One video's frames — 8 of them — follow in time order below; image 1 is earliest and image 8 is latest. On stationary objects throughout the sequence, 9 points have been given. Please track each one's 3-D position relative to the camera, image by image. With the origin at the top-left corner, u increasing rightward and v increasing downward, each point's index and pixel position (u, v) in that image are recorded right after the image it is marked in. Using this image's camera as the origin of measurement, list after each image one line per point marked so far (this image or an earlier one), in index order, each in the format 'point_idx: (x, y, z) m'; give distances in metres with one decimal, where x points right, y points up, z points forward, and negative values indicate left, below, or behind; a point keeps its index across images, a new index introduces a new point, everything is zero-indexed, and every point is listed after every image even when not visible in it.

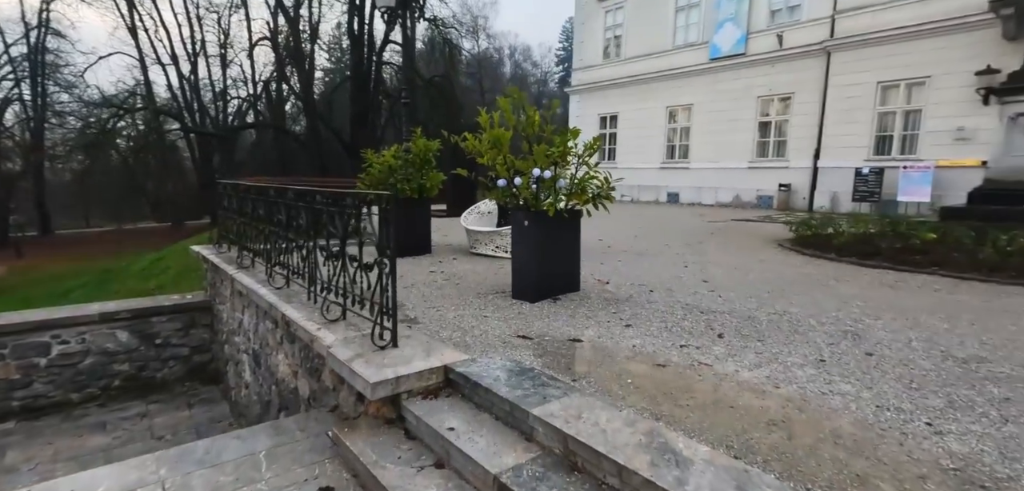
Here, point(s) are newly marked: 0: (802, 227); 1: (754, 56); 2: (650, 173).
0: (+3.8, +0.2, +6.4) m
1: (+7.2, +5.7, +14.7) m
2: (+5.0, +2.6, +17.8) m
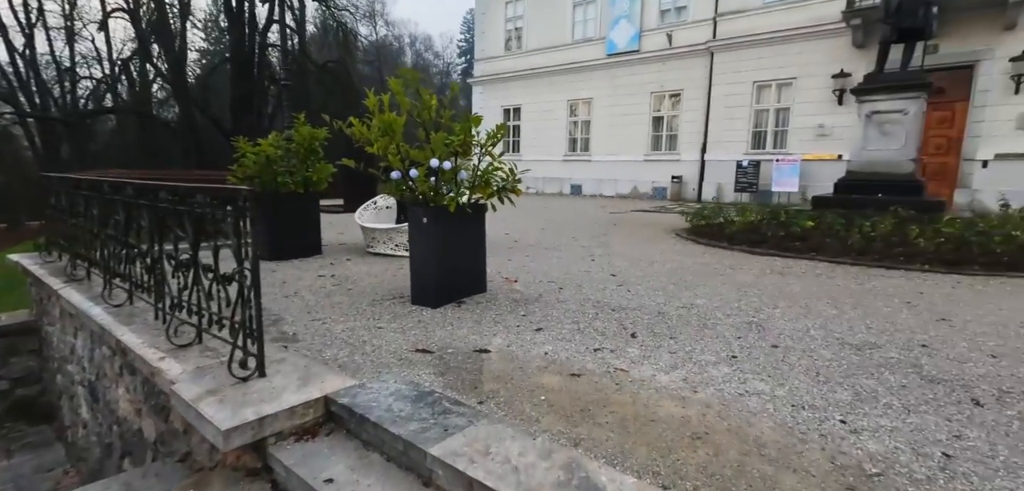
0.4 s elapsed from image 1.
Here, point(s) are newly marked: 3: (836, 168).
0: (+2.5, +0.4, +6.7) m
1: (+4.2, +6.0, +15.3) m
2: (+1.5, +2.9, +18.1) m
3: (+8.1, +2.0, +12.3) m
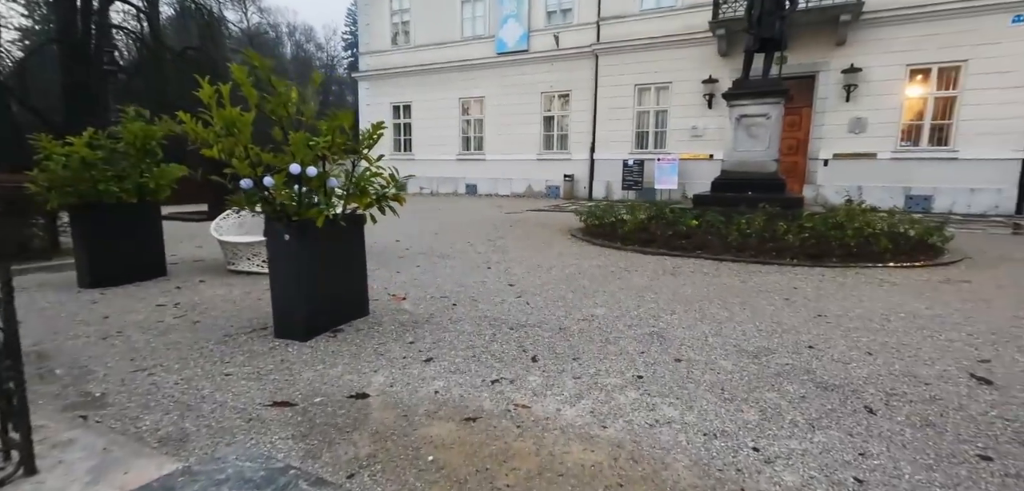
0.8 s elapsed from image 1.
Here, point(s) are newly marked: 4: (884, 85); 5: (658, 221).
0: (+1.1, +0.4, +6.8) m
1: (+0.7, +6.1, +15.5) m
2: (-2.3, +2.9, +17.7) m
3: (+5.3, +2.2, +13.4) m
4: (+8.6, +3.7, +11.3) m
5: (+1.8, +0.3, +6.1) m
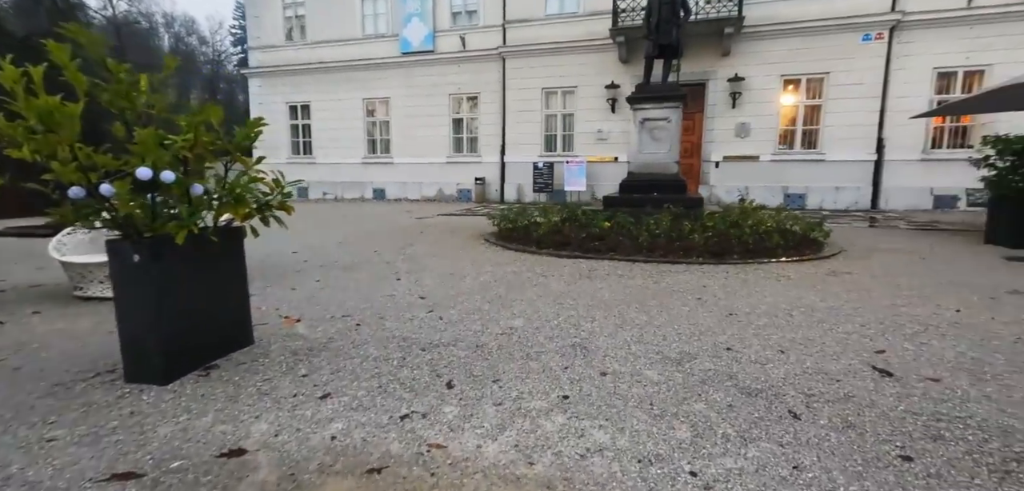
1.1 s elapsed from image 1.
0: (-0.1, +0.3, +6.6) m
1: (-2.2, +5.9, +15.2) m
2: (-5.4, +2.6, +16.8) m
3: (+2.9, +2.2, +13.9) m
4: (+6.3, +3.8, +12.4) m
5: (+0.7, +0.3, +6.0) m
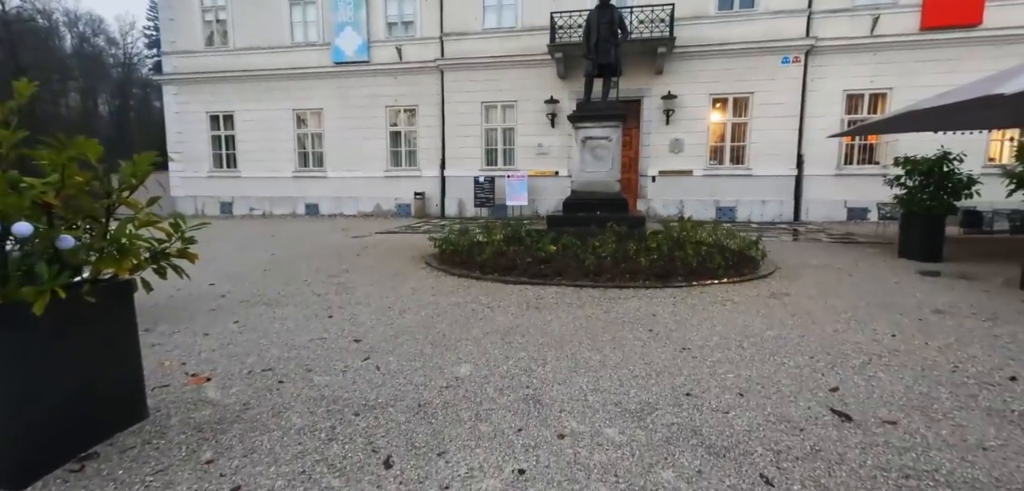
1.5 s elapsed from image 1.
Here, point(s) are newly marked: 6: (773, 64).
0: (-0.9, 0.0, +6.3) m
1: (-4.0, +5.4, +14.7) m
2: (-7.4, +2.0, +15.8) m
3: (+1.2, +1.8, +13.9) m
4: (+4.8, +3.5, +12.9) m
5: (0.0, 0.0, +5.9) m
6: (+6.6, +4.6, +12.4) m
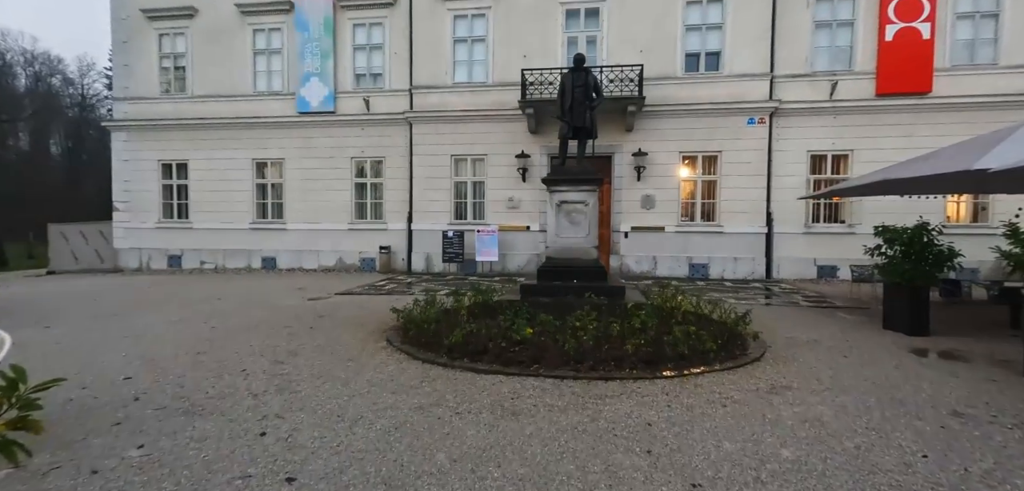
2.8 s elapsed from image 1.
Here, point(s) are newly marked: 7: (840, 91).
0: (-1.2, -0.9, +5.7) m
1: (-4.9, +3.8, +14.3) m
2: (-8.3, +0.3, +14.9) m
3: (+0.4, +0.2, +13.5) m
4: (+4.0, +2.0, +12.9) m
5: (-0.3, -0.9, +5.3) m
6: (+5.8, +3.1, +12.6) m
7: (+8.2, +3.9, +12.3) m
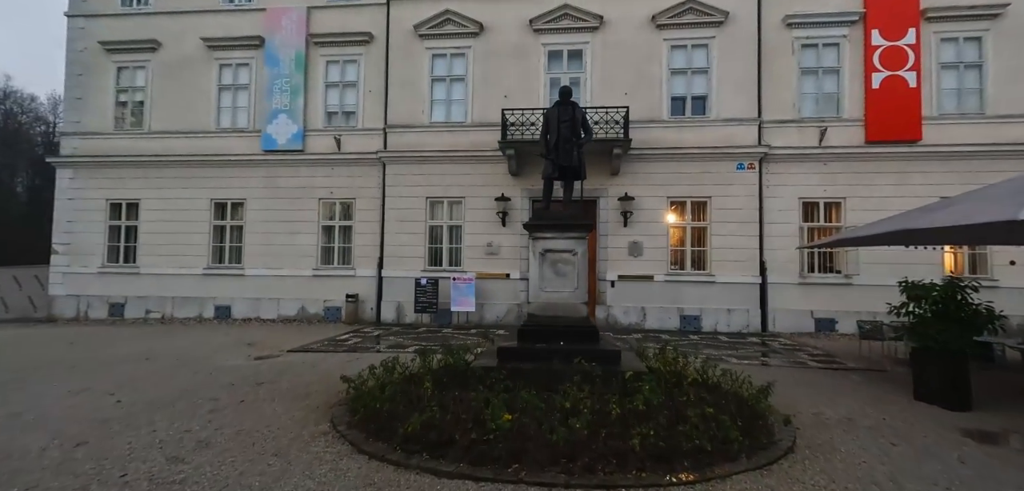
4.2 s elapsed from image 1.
0: (-1.4, -1.4, +4.6) m
1: (-5.5, +2.5, +13.4) m
2: (-8.9, -1.0, +13.6) m
3: (-0.2, -1.0, +12.6) m
4: (+3.5, +0.8, +12.3) m
5: (-0.5, -1.4, +4.2) m
6: (+5.3, +1.9, +12.1) m
7: (+7.8, +2.6, +12.0) m
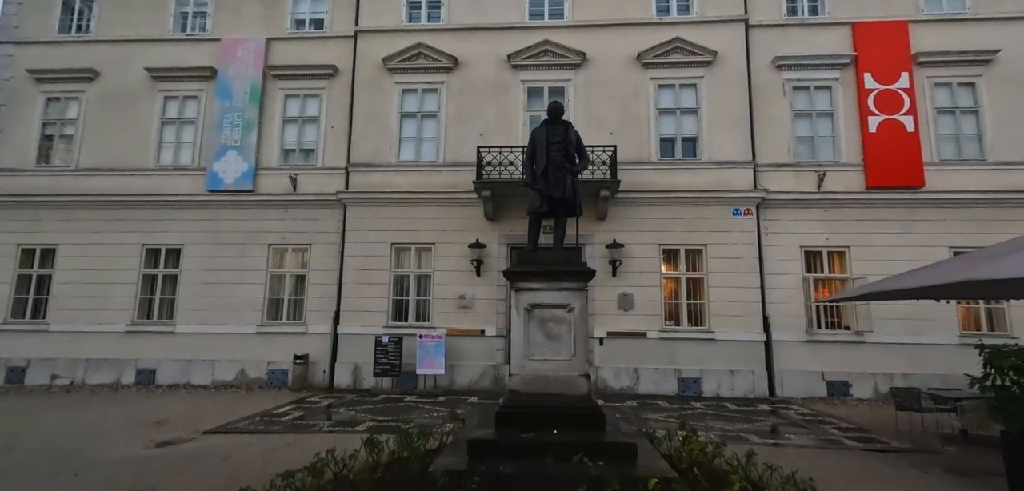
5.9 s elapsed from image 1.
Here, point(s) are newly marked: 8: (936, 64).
0: (-1.6, -1.7, +3.0) m
1: (-6.0, +1.2, +11.9) m
2: (-9.5, -2.2, +11.6) m
3: (-0.7, -2.2, +11.0) m
4: (+3.0, -0.4, +11.1) m
5: (-0.6, -1.7, +2.7) m
6: (+4.8, +0.7, +11.1) m
7: (+7.2, +1.4, +11.2) m
8: (+9.8, +4.2, +11.4) m
